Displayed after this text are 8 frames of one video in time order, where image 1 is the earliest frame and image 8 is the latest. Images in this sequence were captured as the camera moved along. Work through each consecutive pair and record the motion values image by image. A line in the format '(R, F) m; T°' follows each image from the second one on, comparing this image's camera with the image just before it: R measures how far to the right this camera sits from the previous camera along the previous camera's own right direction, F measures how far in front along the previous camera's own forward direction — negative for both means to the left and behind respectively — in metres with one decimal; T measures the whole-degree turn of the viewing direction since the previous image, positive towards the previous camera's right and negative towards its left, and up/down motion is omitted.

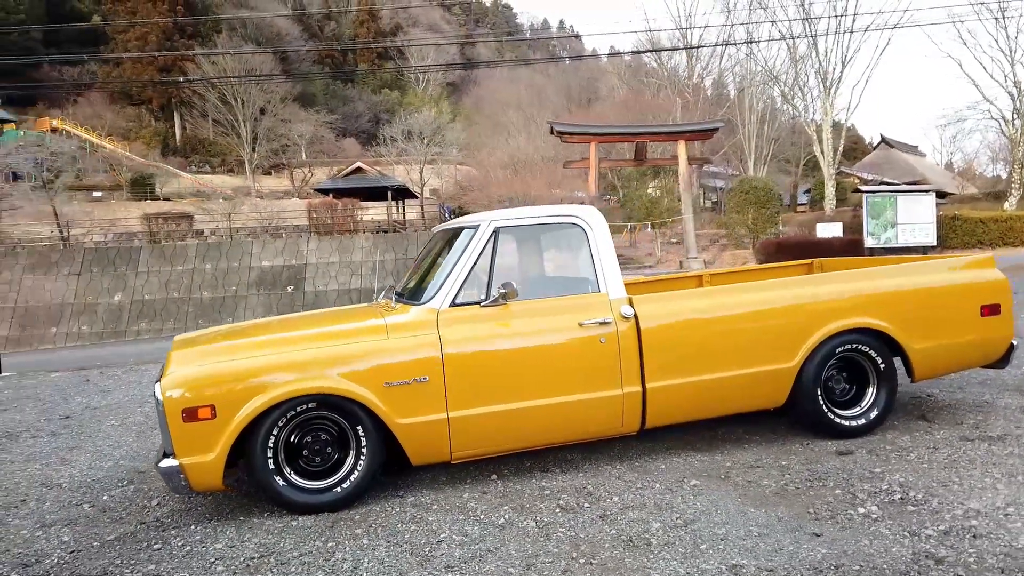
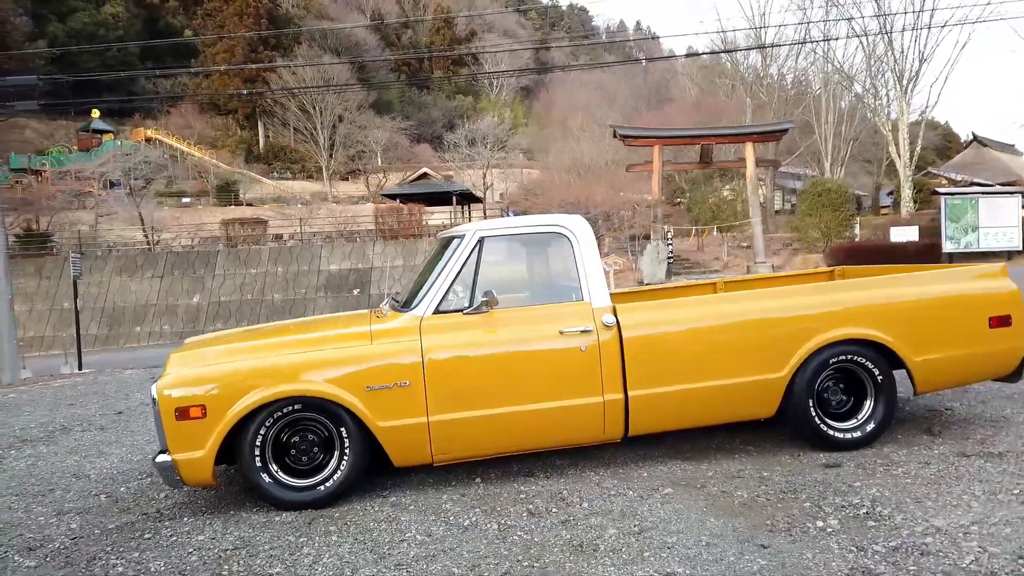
(+0.4, -0.1) m; -5°
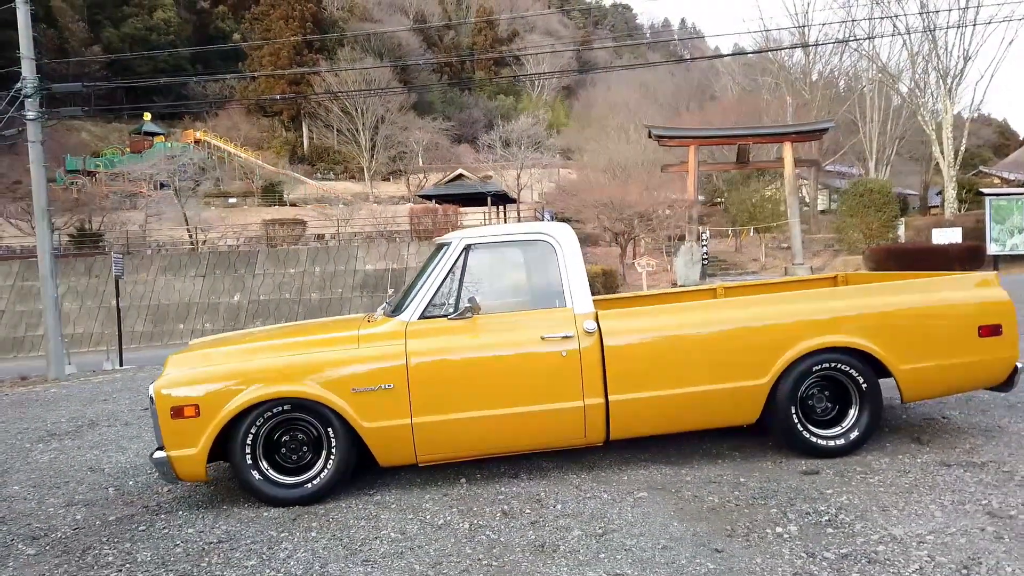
(+0.3, -0.1) m; -3°
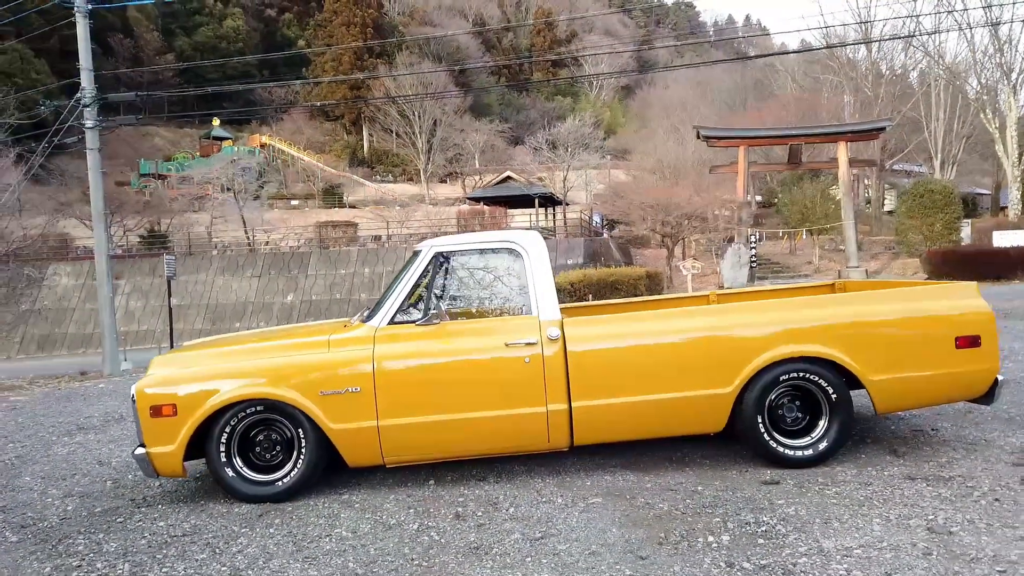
(+0.4, -0.1) m; -4°
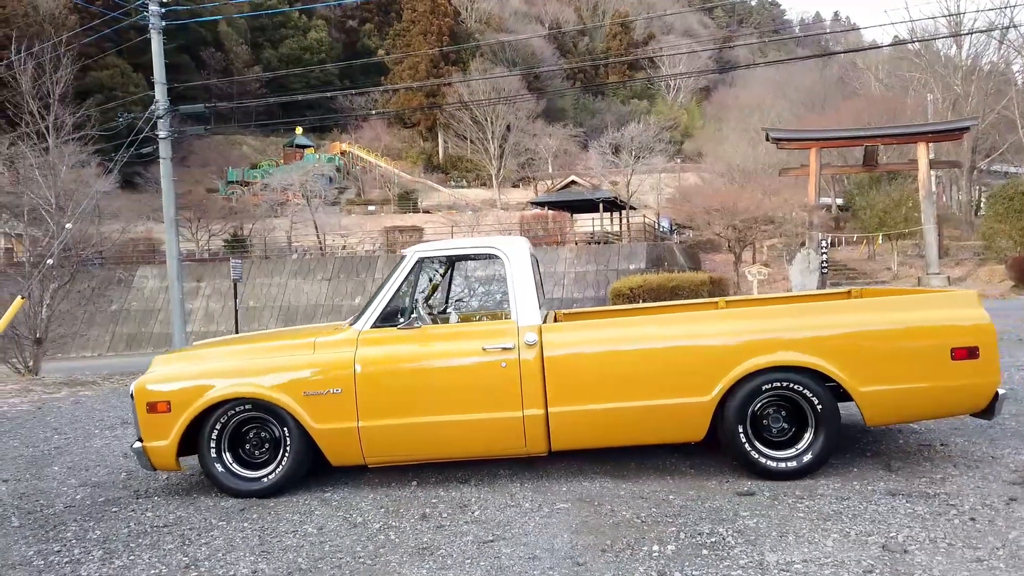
(+0.4, 0.0) m; -6°
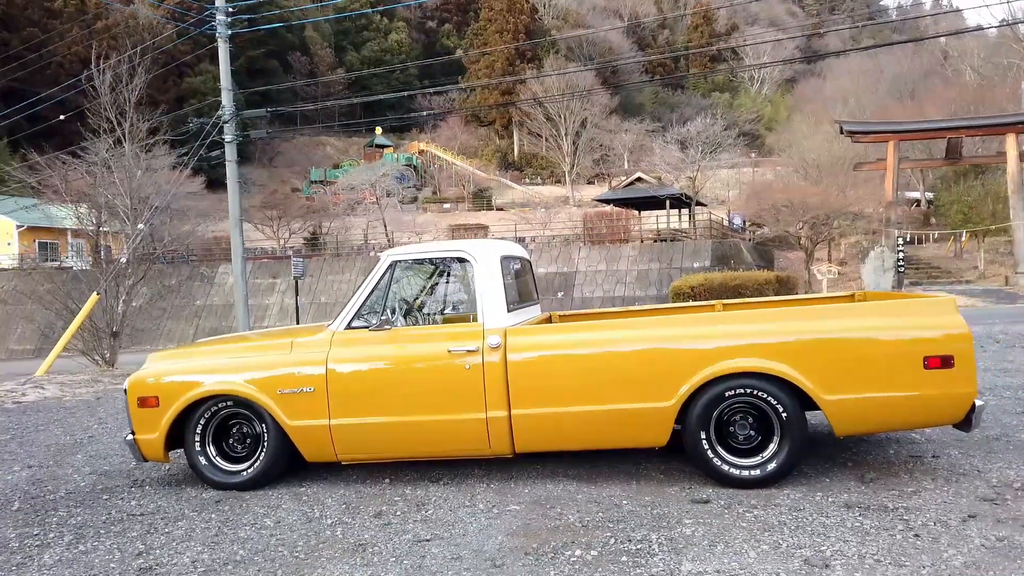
(+0.5, 0.0) m; -6°
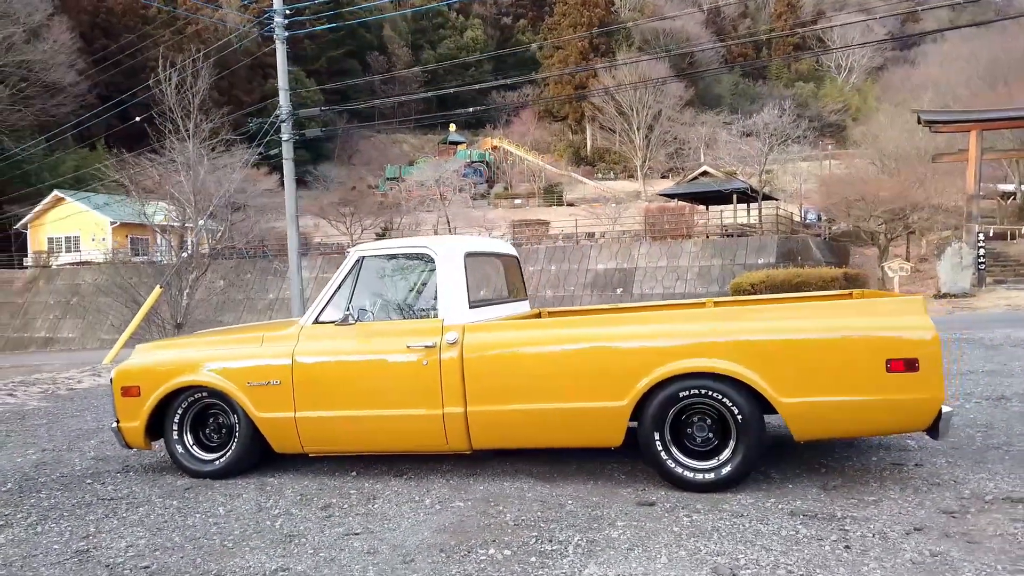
(+0.5, 0.0) m; -6°
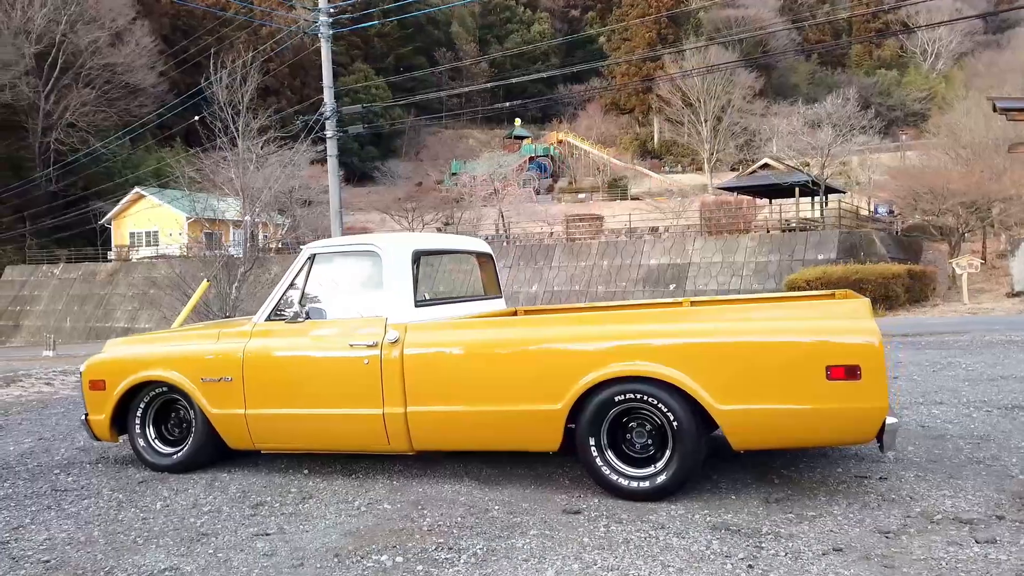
(+0.6, +0.1) m; -5°
